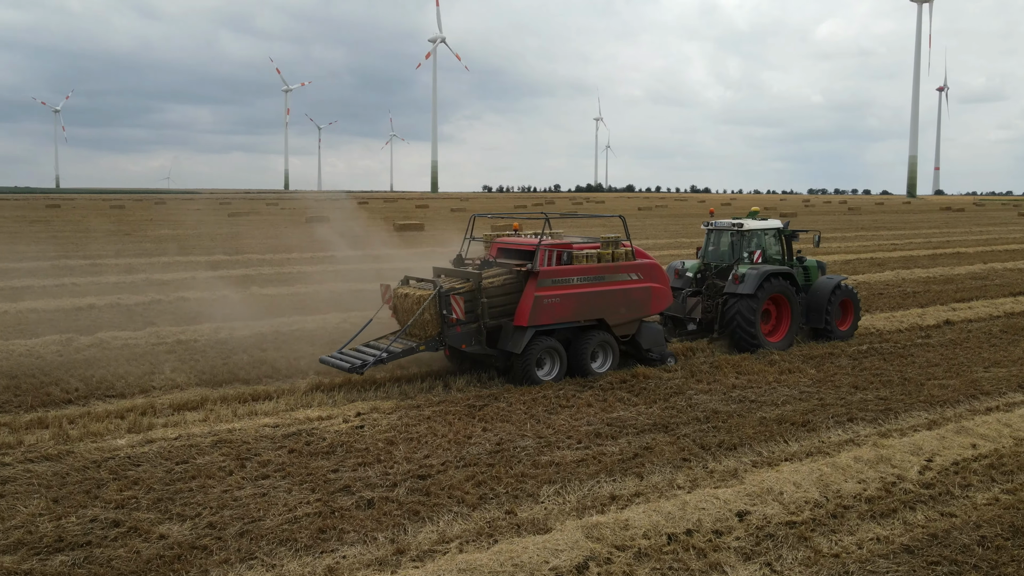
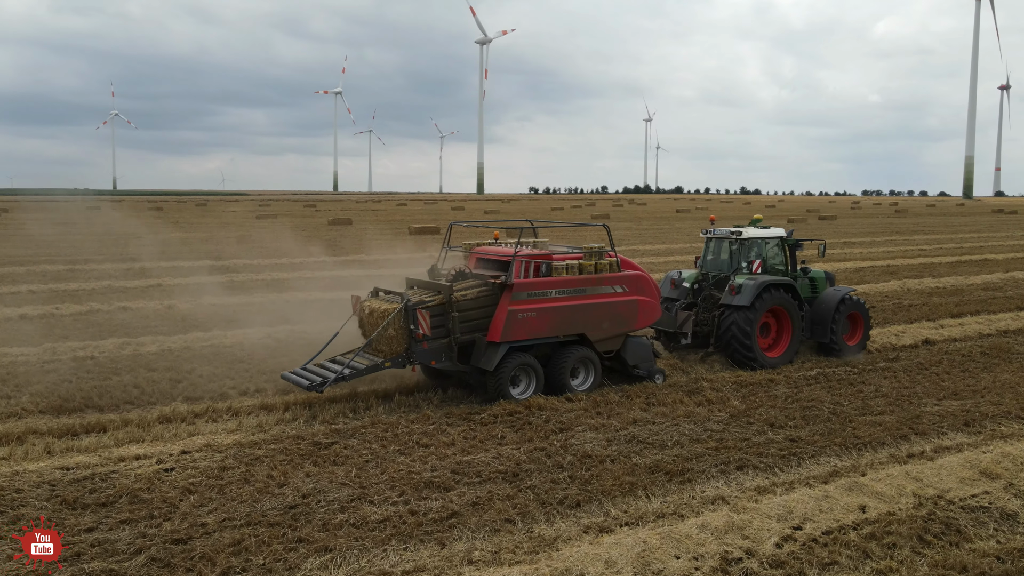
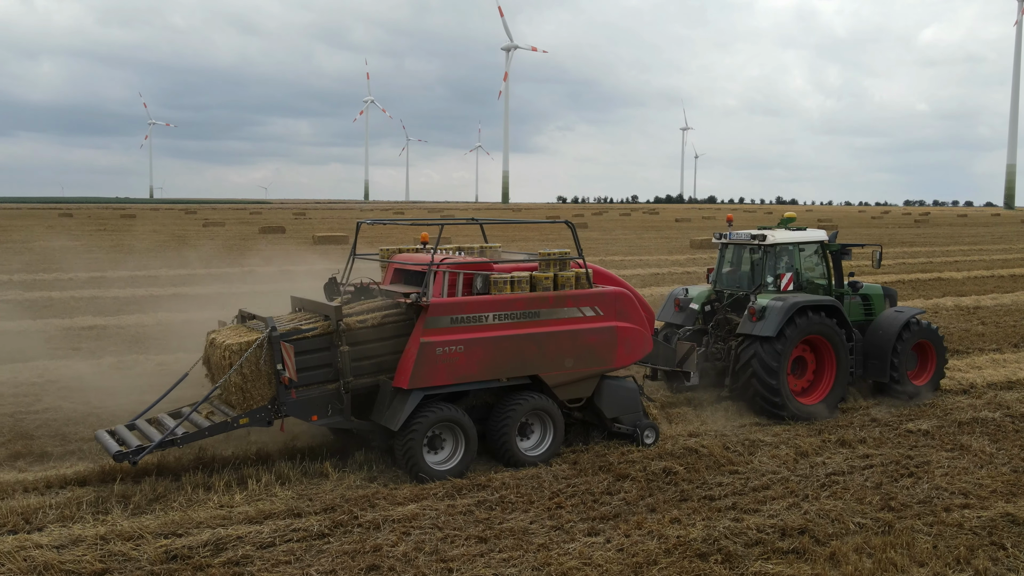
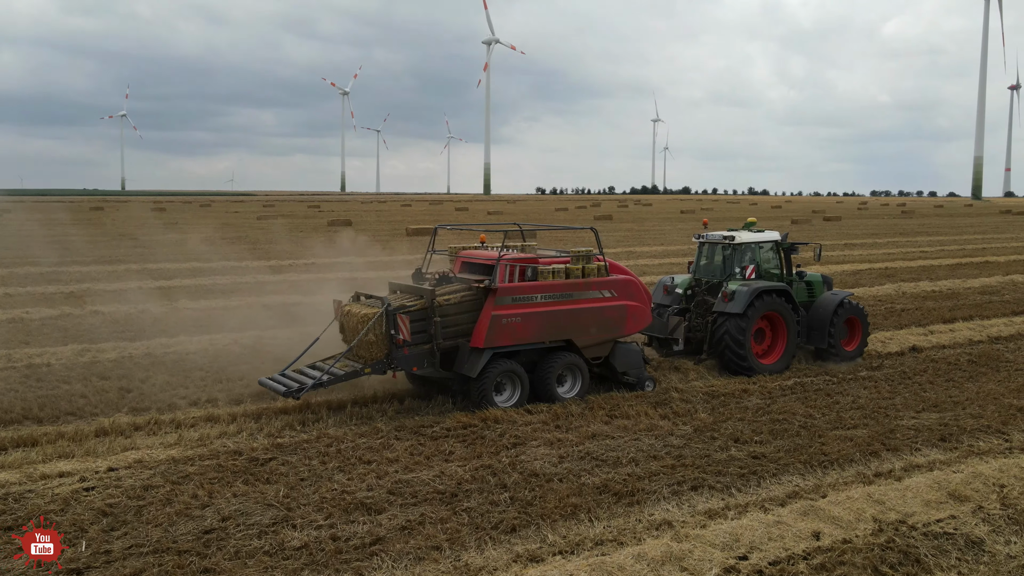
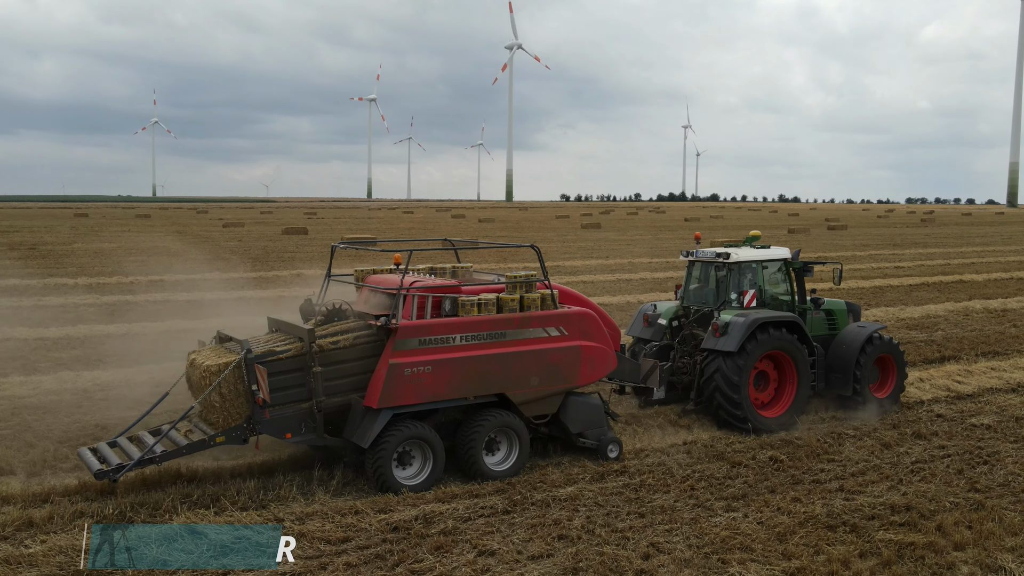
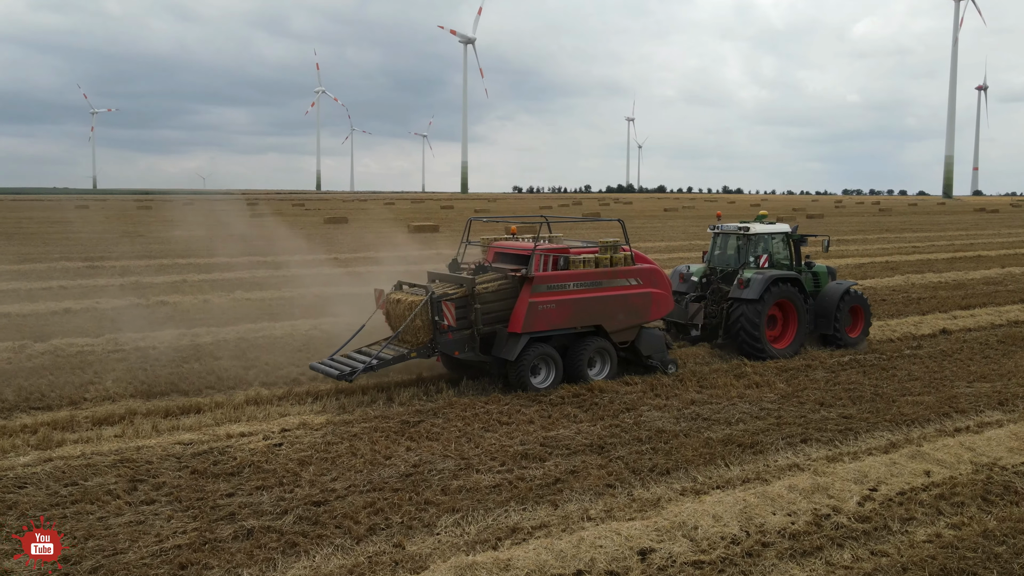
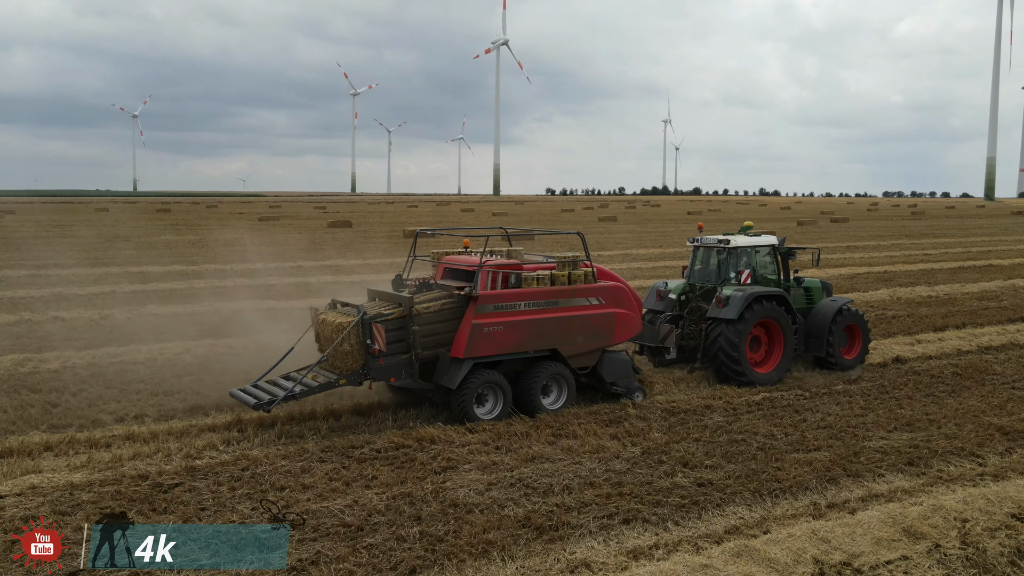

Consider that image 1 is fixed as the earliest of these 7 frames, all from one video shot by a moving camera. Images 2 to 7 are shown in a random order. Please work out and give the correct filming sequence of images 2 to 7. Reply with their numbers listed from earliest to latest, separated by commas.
6, 2, 4, 7, 5, 3
